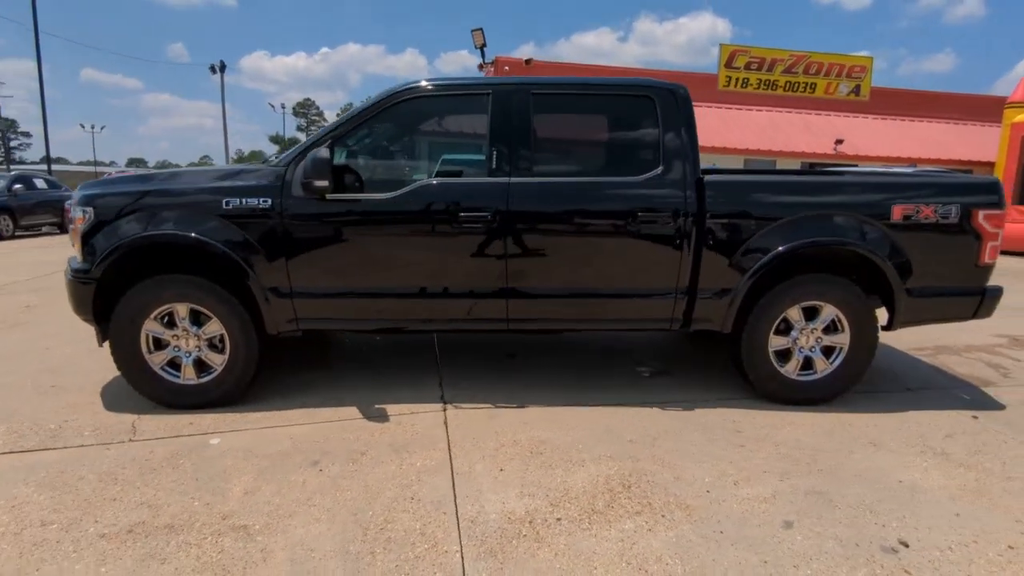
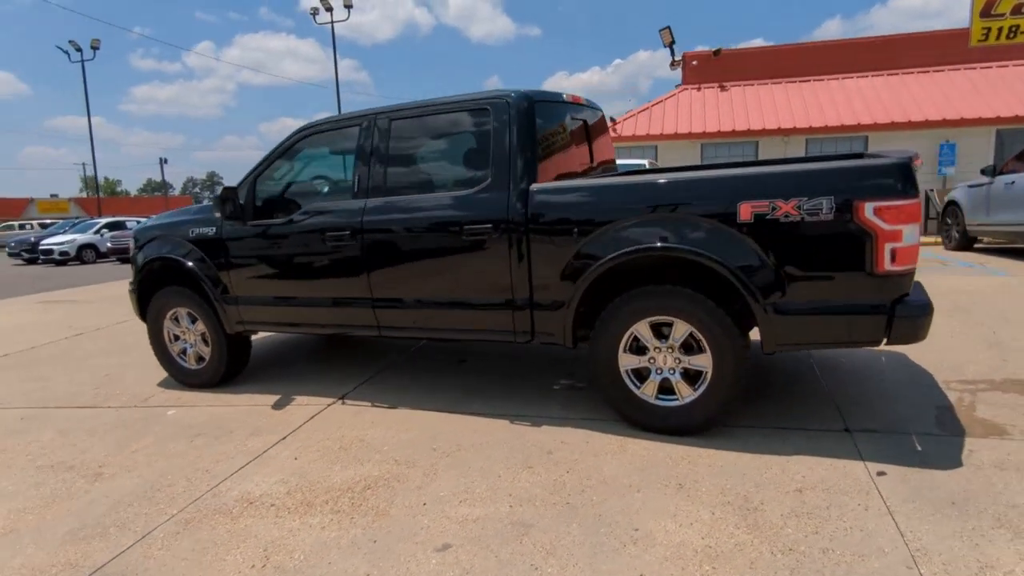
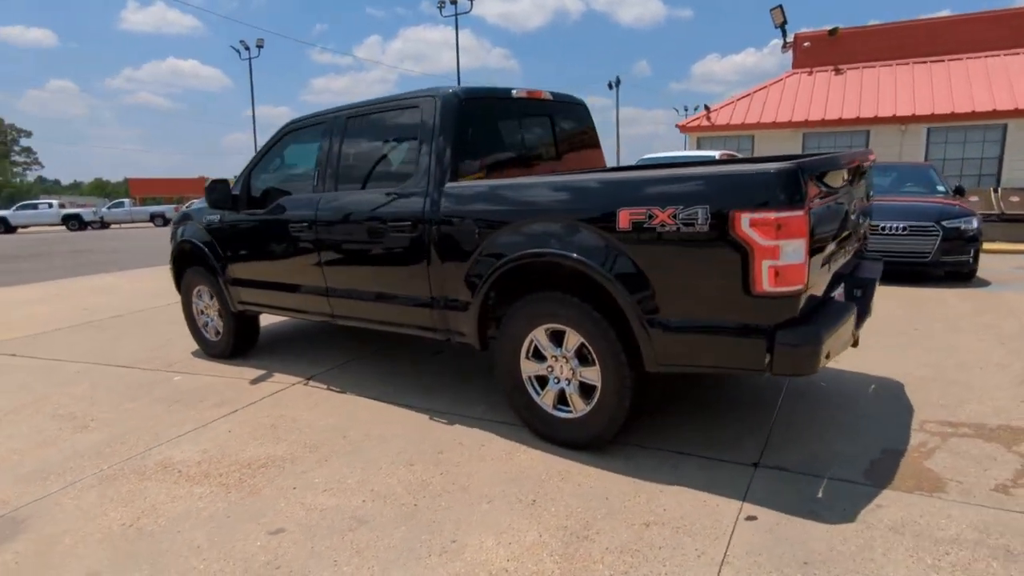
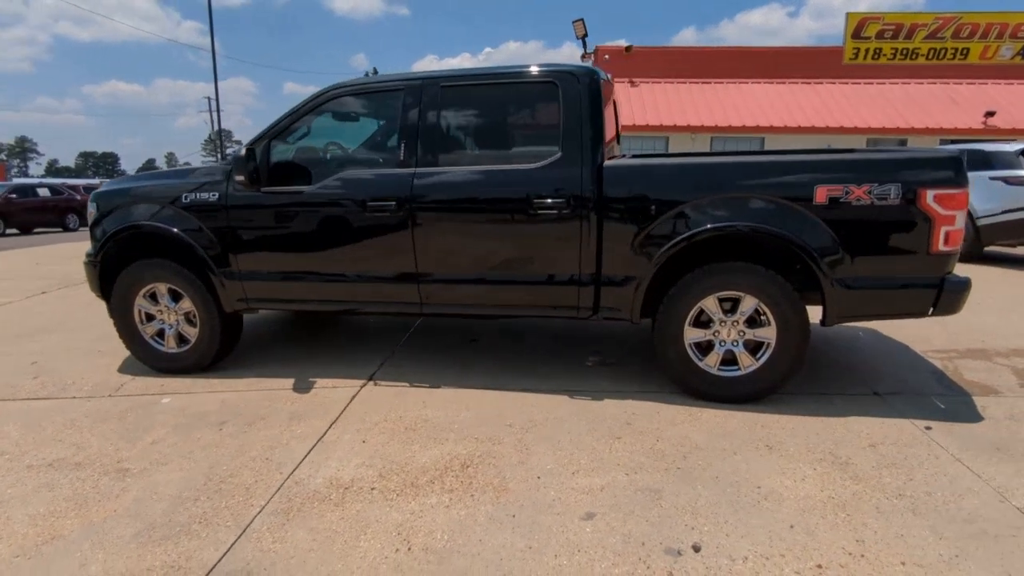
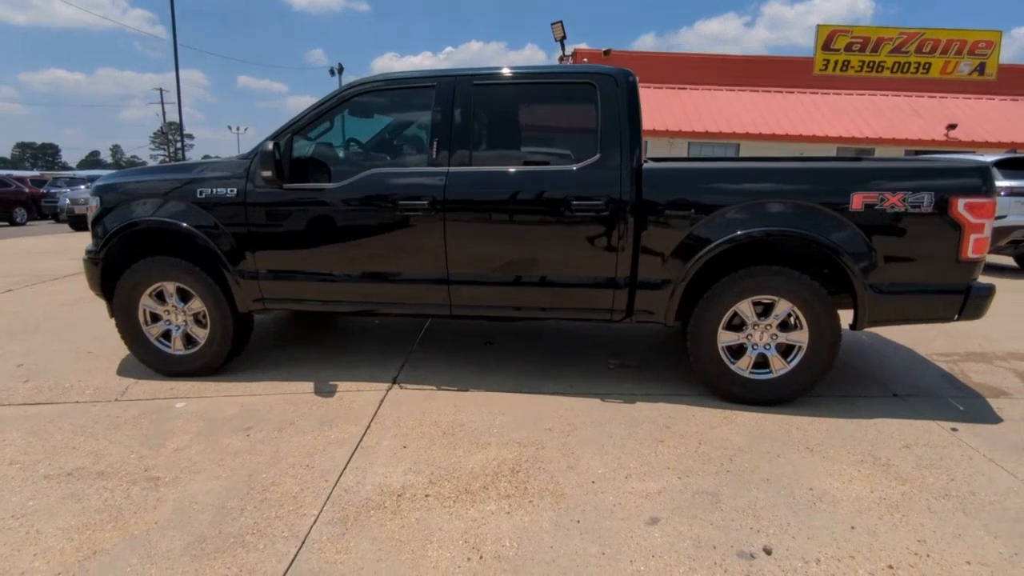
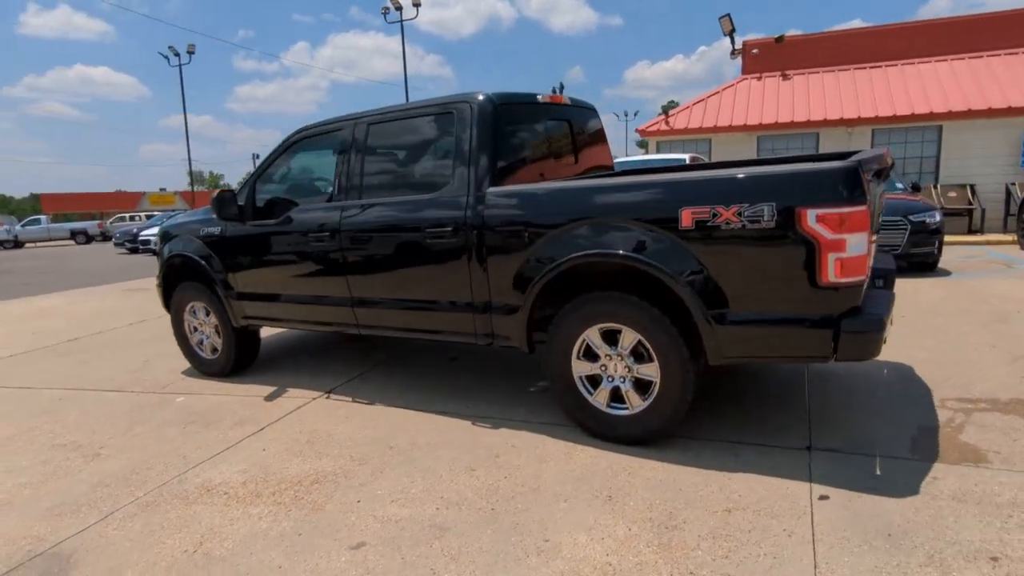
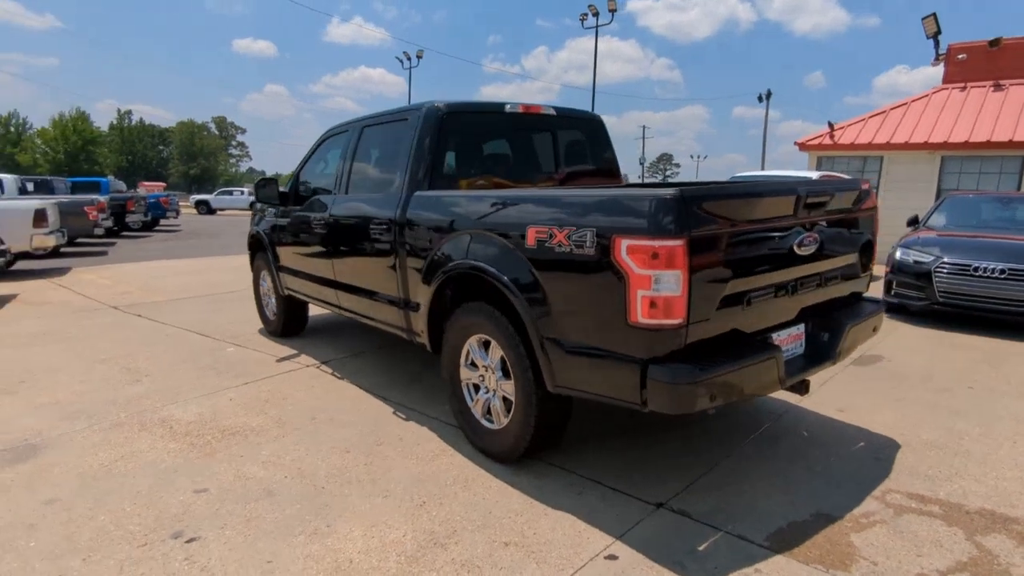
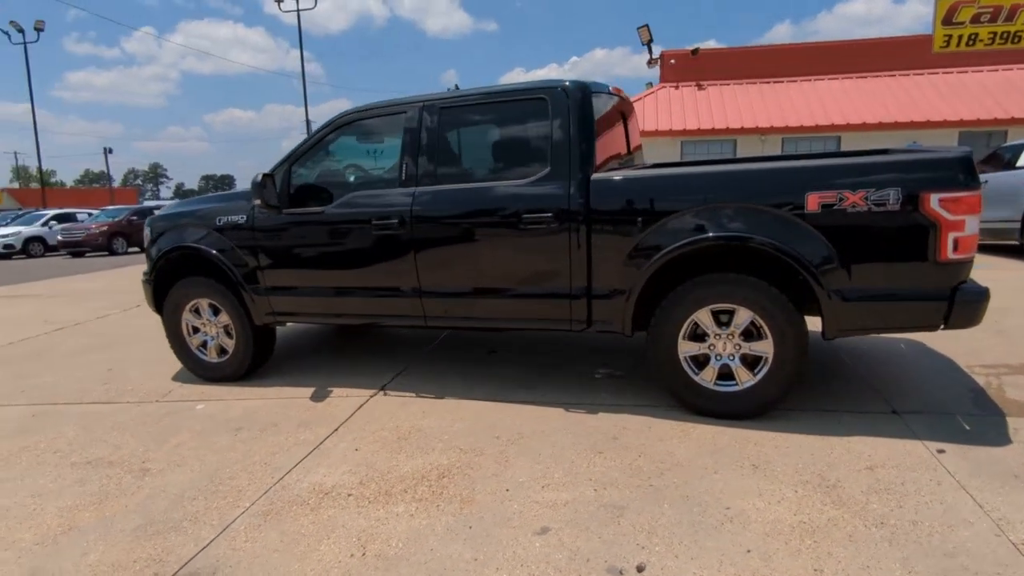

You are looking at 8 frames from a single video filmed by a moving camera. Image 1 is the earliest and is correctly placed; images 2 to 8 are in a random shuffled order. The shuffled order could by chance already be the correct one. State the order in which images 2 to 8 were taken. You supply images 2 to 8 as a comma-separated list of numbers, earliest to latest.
5, 4, 8, 2, 6, 3, 7
